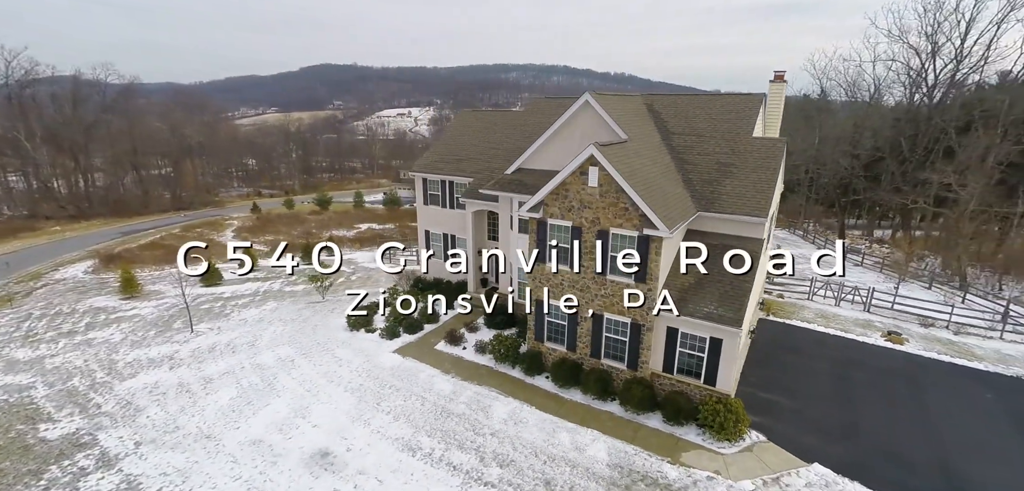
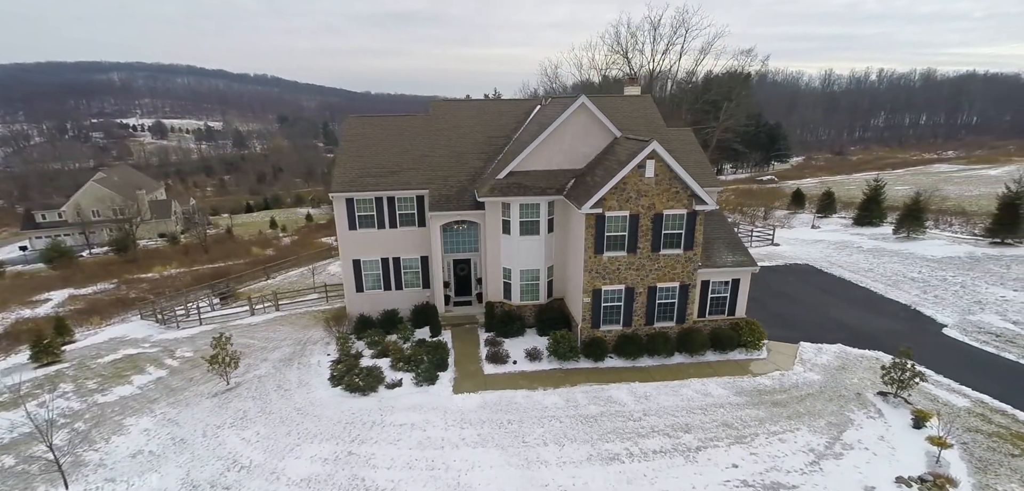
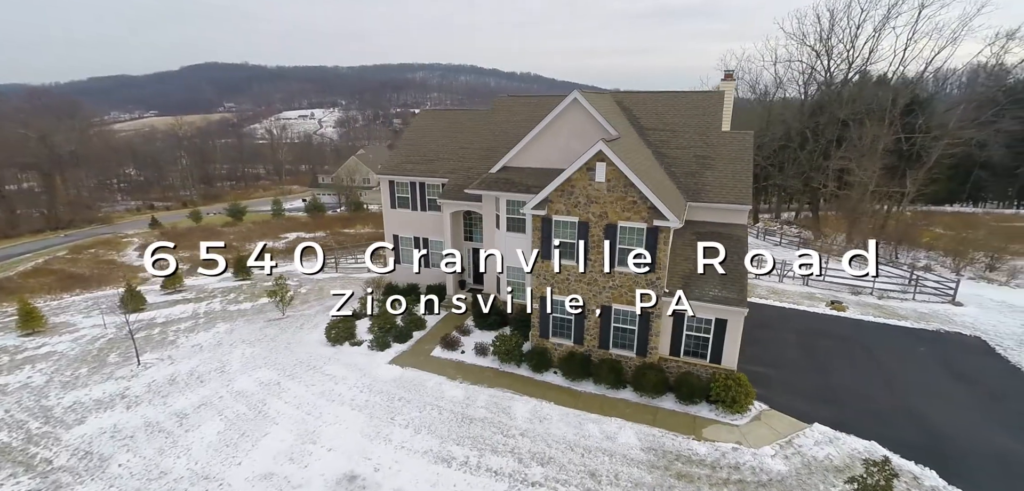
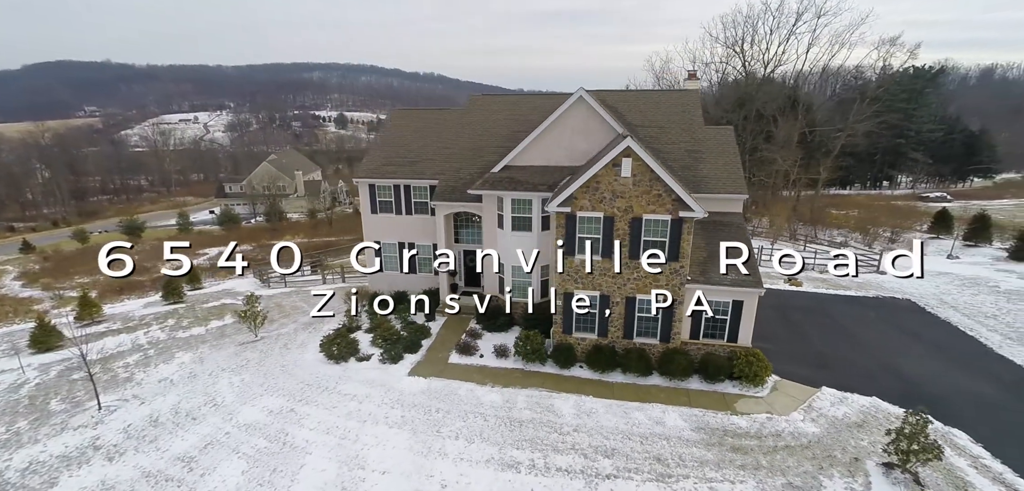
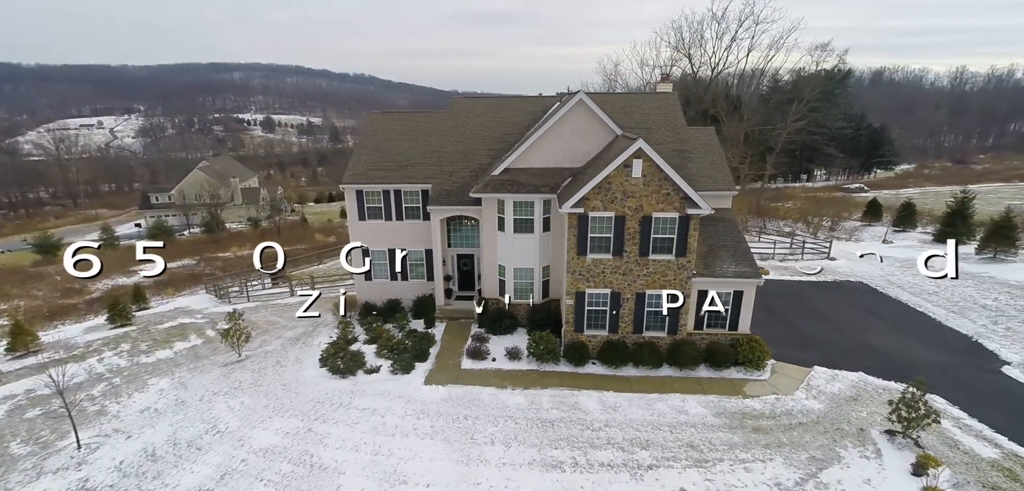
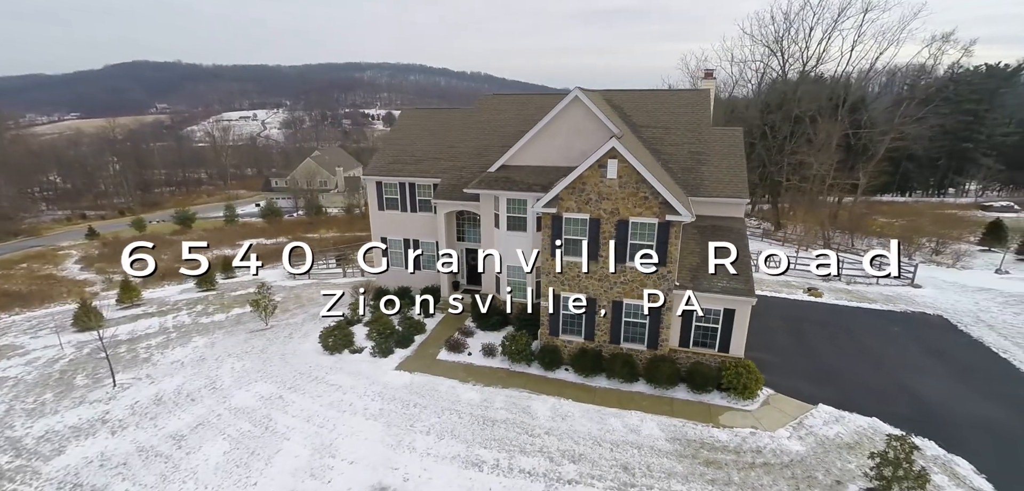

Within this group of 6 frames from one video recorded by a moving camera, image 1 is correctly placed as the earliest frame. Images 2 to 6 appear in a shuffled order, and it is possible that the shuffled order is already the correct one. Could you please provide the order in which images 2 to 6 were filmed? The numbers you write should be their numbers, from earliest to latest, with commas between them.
3, 6, 4, 5, 2
